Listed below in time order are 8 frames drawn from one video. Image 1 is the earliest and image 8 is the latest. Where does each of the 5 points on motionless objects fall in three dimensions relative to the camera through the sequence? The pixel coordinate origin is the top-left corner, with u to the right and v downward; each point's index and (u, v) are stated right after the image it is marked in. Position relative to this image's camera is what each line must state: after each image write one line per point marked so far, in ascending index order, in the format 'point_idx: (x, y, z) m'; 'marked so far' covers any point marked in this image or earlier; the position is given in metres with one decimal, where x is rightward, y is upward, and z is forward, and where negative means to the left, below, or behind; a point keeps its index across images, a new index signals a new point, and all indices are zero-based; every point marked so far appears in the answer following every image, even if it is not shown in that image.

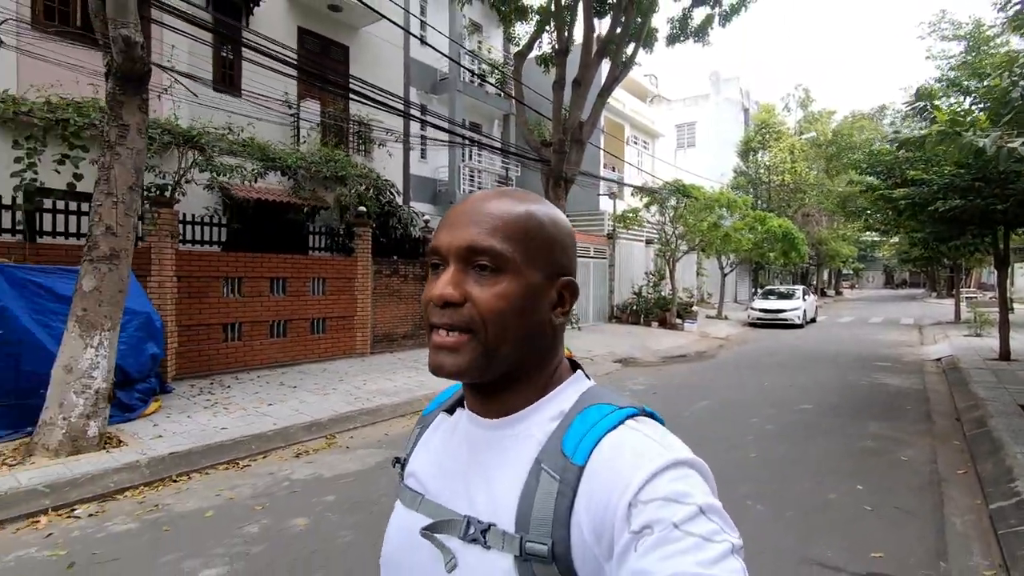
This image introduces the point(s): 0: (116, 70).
0: (-3.6, +2.0, +4.9) m
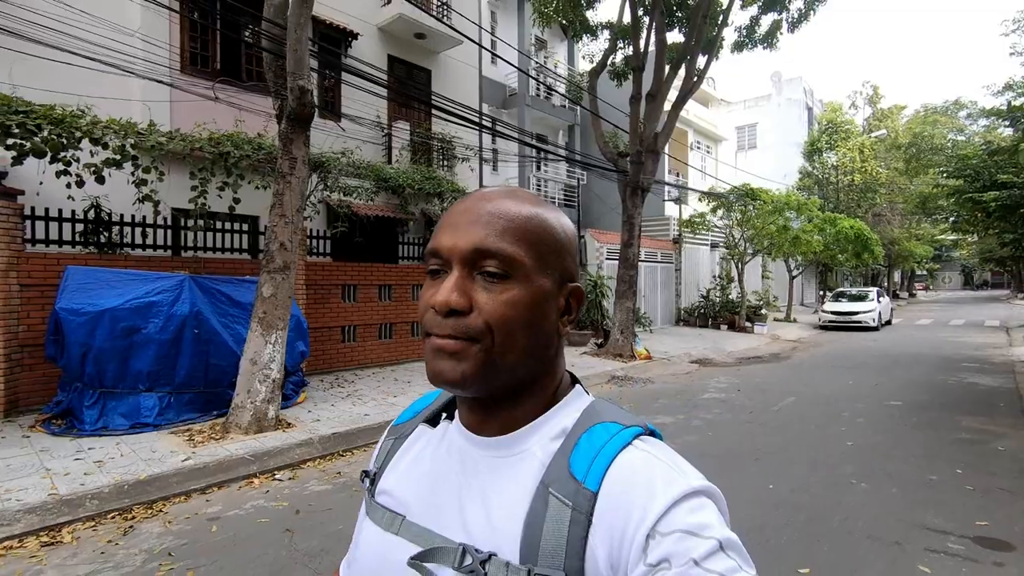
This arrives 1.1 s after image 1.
0: (-2.4, +1.9, +5.9) m
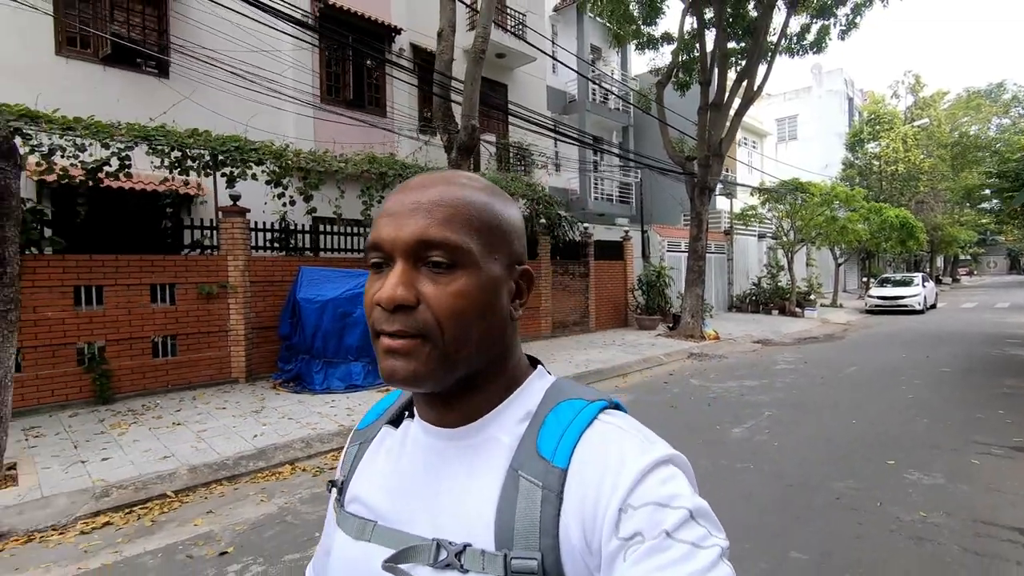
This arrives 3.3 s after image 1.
0: (-0.7, +2.1, +7.6) m
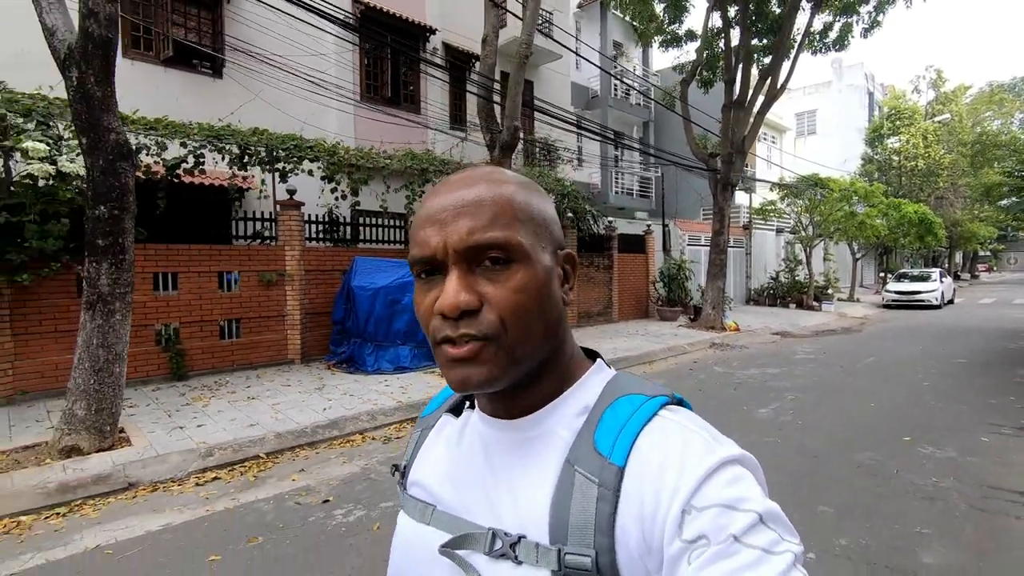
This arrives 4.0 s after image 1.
0: (-0.1, +2.2, +8.2) m
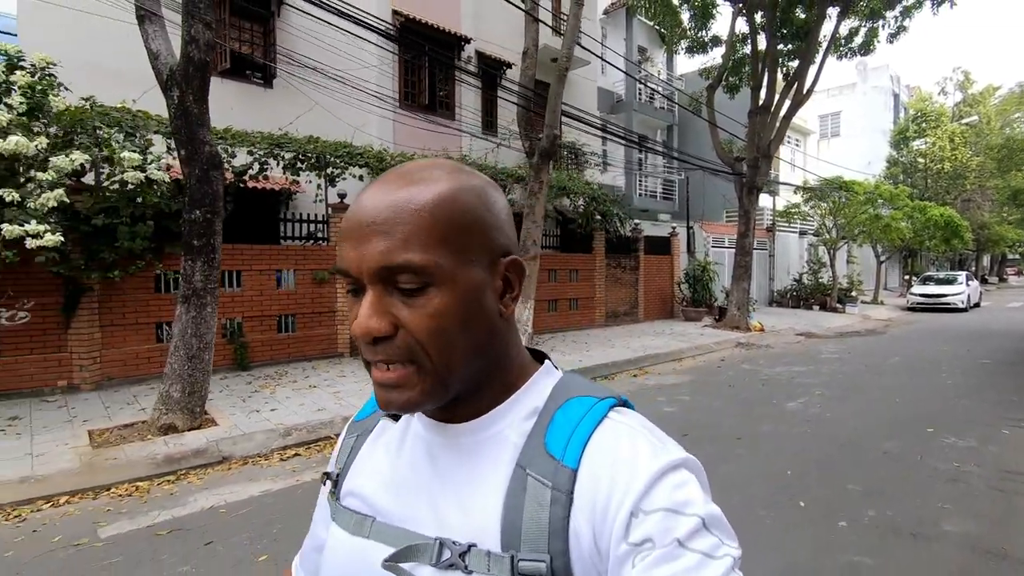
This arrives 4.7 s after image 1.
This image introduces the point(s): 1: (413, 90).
0: (+0.5, +2.2, +8.6) m
1: (-2.4, +4.8, +12.9) m
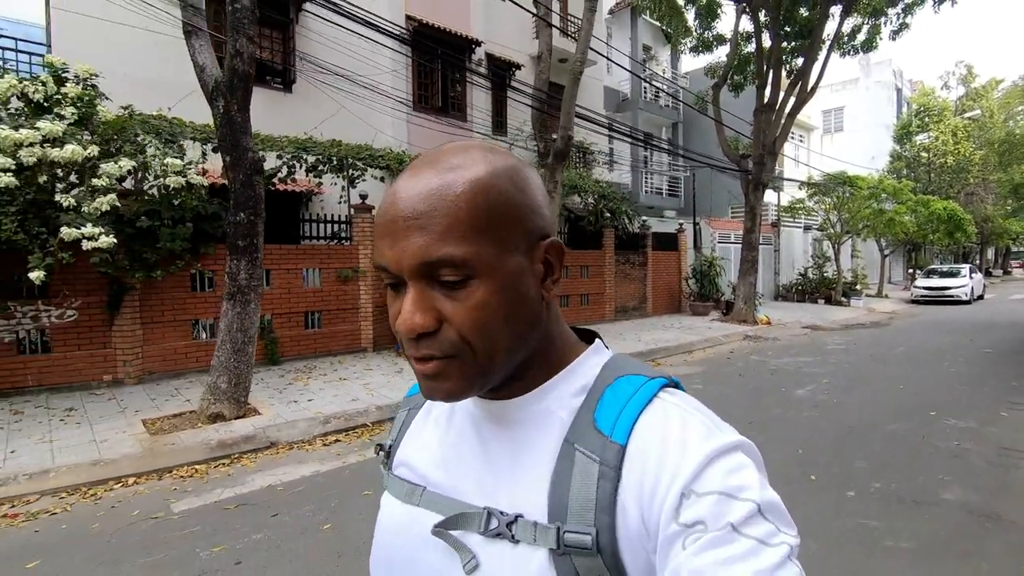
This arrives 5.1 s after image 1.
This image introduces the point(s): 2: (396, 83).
0: (+0.8, +2.3, +9.0) m
1: (-2.1, +4.8, +13.2) m
2: (-2.7, +4.8, +12.7) m
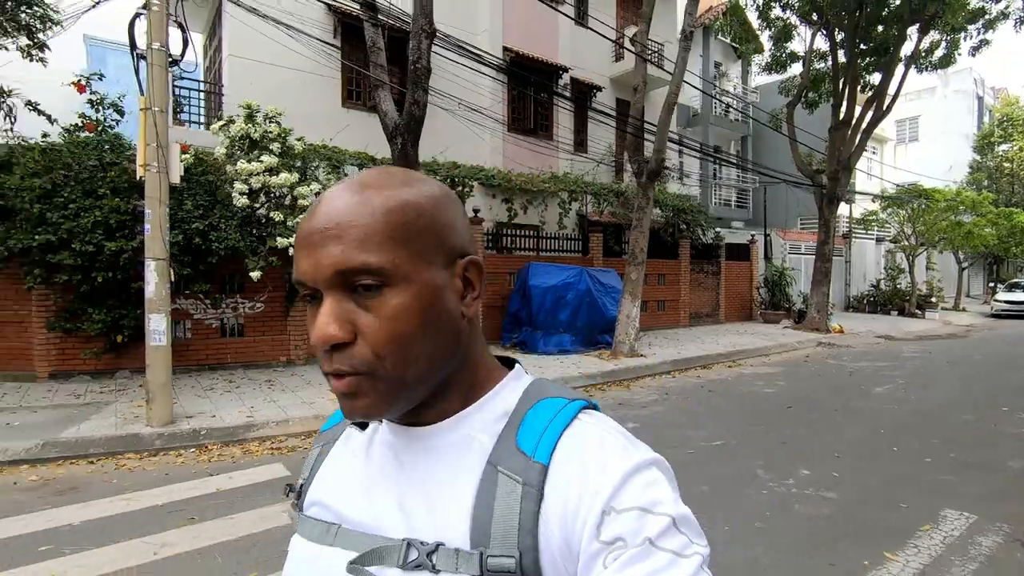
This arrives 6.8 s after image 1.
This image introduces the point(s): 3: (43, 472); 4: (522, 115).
0: (+2.6, +2.2, +10.1) m
1: (+0.2, +4.7, +14.7) m
2: (-0.5, +4.7, +14.2) m
3: (-4.3, -1.7, +4.9) m
4: (+0.3, +4.7, +14.7) m
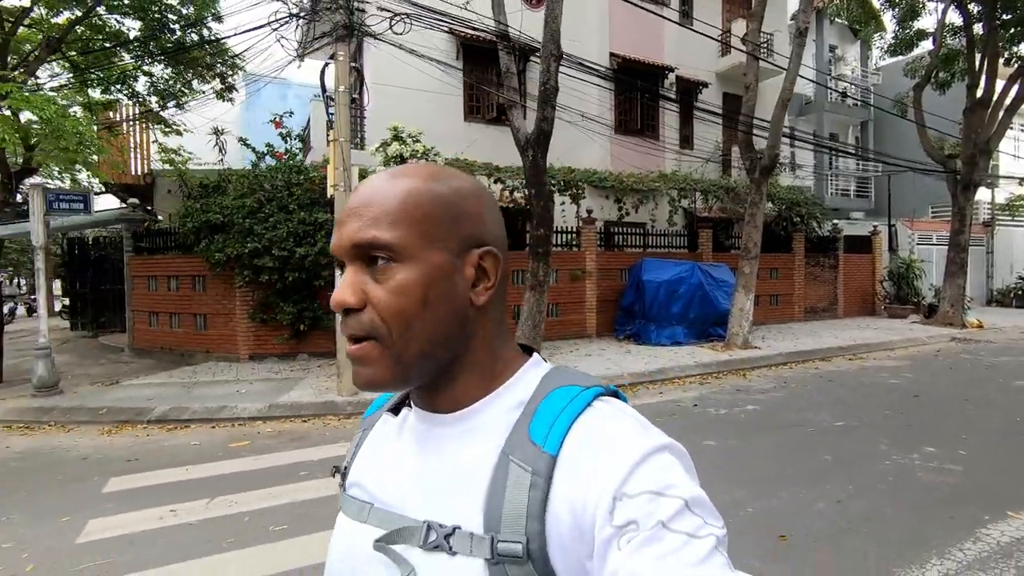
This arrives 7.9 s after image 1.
0: (+4.8, +2.3, +10.3) m
1: (+3.2, +4.8, +15.2) m
2: (+2.5, +4.8, +14.8) m
3: (-2.8, -1.6, +6.4) m
4: (+3.3, +4.9, +15.2) m
